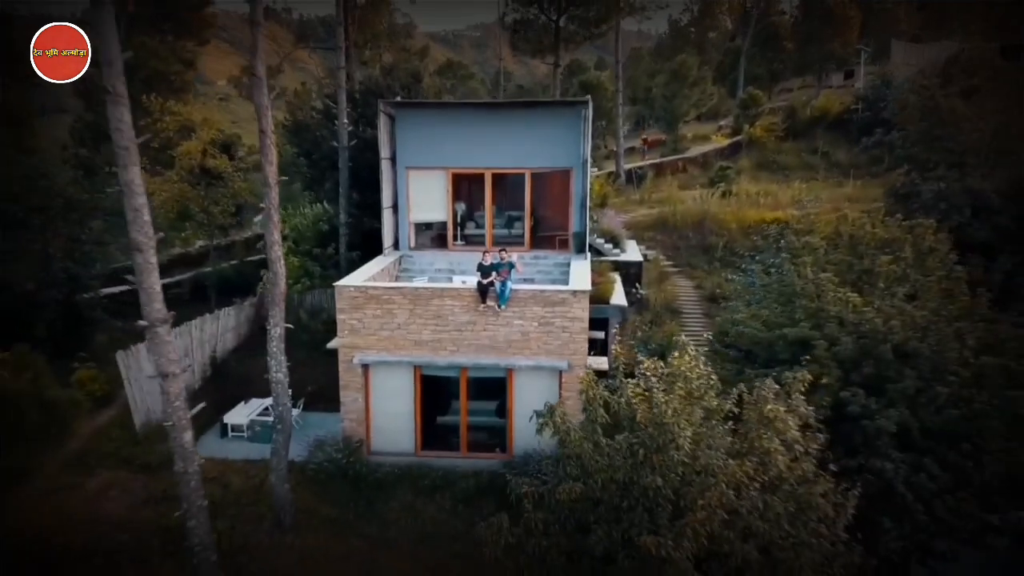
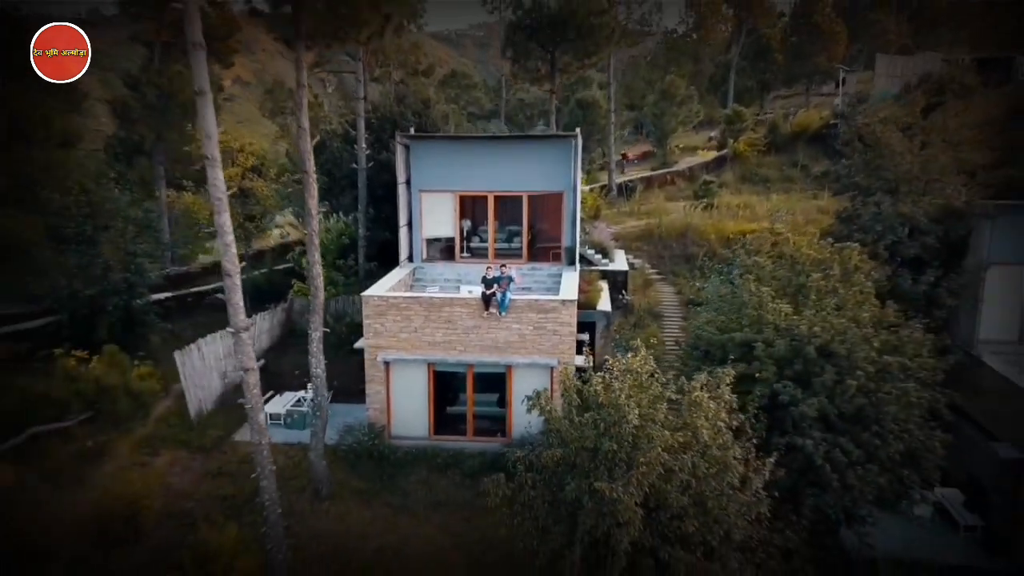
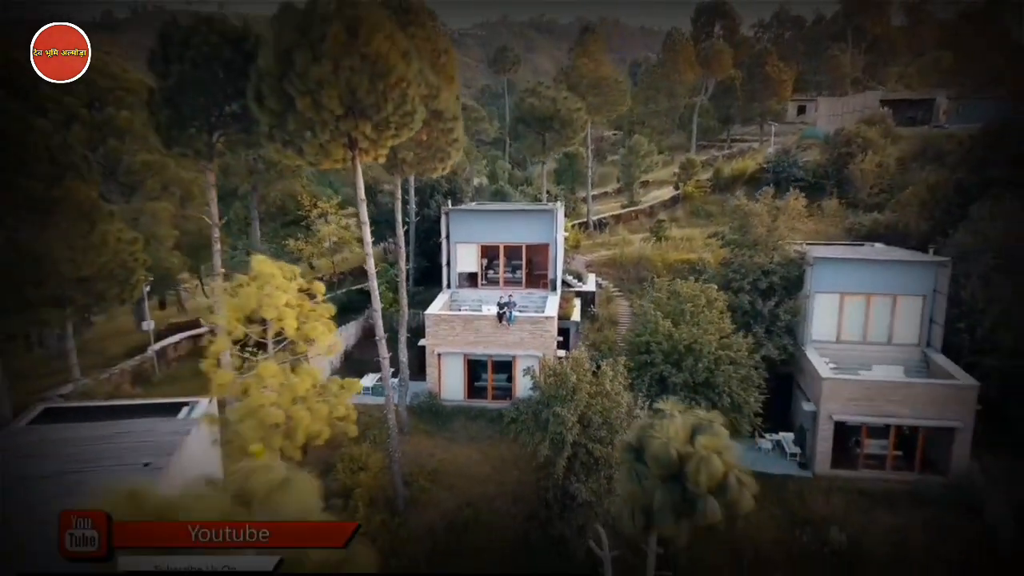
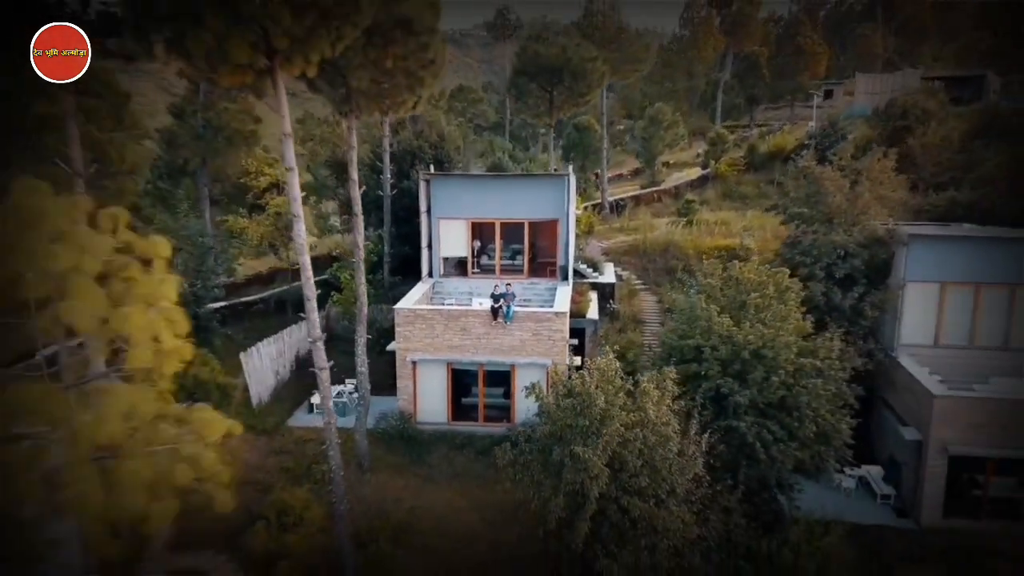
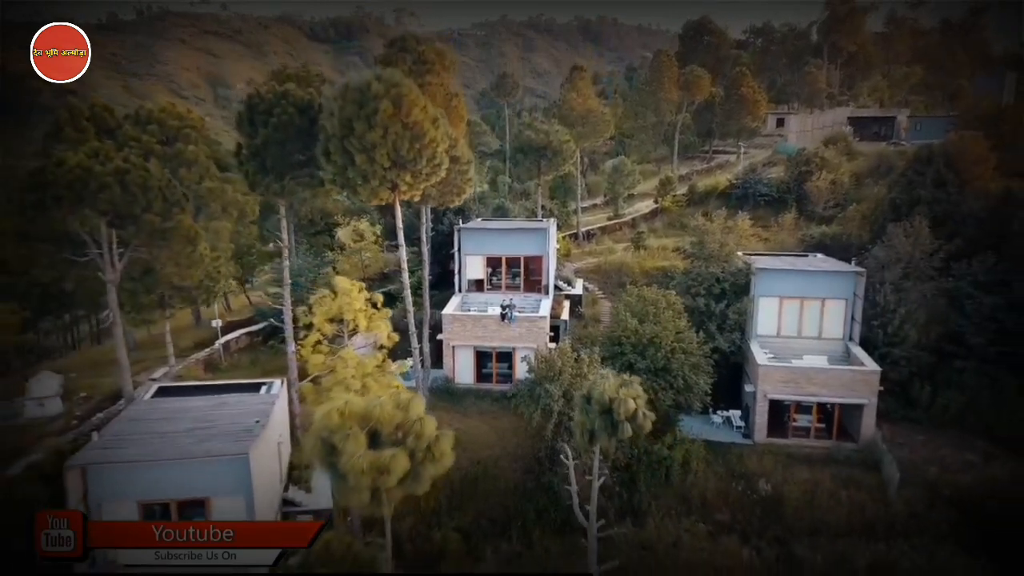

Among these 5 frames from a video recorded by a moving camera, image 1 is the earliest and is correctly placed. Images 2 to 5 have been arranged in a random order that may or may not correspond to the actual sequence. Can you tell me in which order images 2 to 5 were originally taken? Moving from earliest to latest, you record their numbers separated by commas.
2, 4, 3, 5
